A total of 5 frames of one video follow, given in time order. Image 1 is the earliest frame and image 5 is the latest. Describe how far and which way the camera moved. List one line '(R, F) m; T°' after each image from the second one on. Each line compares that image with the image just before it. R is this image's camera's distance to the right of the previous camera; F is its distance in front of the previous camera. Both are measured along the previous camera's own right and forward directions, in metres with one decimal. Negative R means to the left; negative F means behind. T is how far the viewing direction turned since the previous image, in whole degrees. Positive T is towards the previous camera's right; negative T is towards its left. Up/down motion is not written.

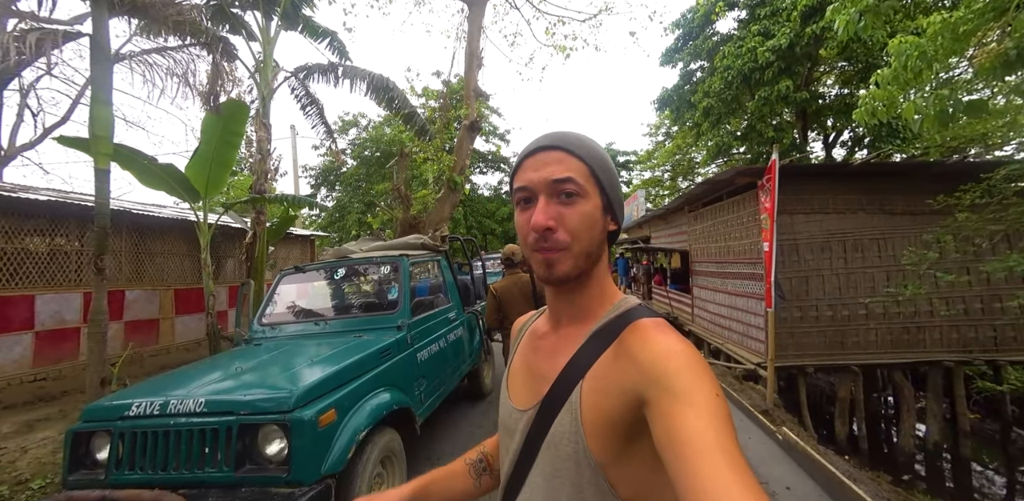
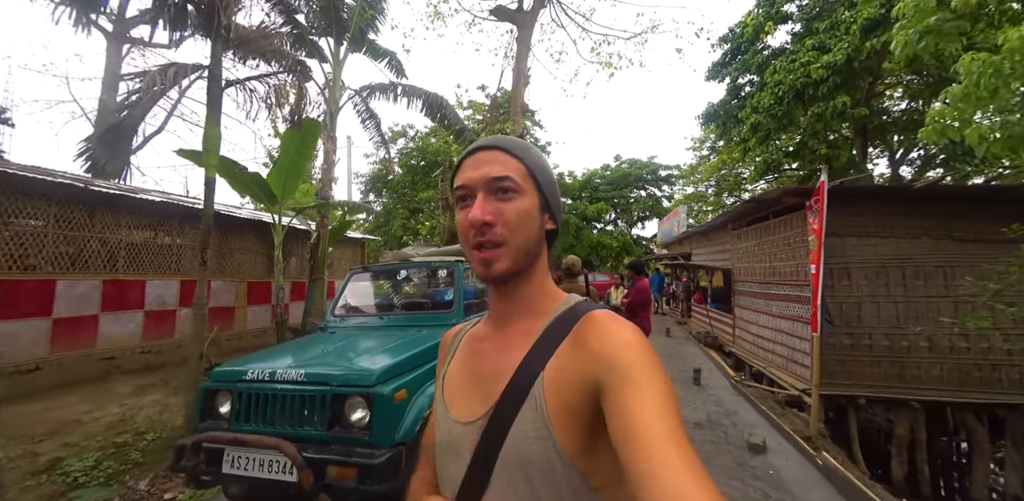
(-0.1, -0.3) m; -5°
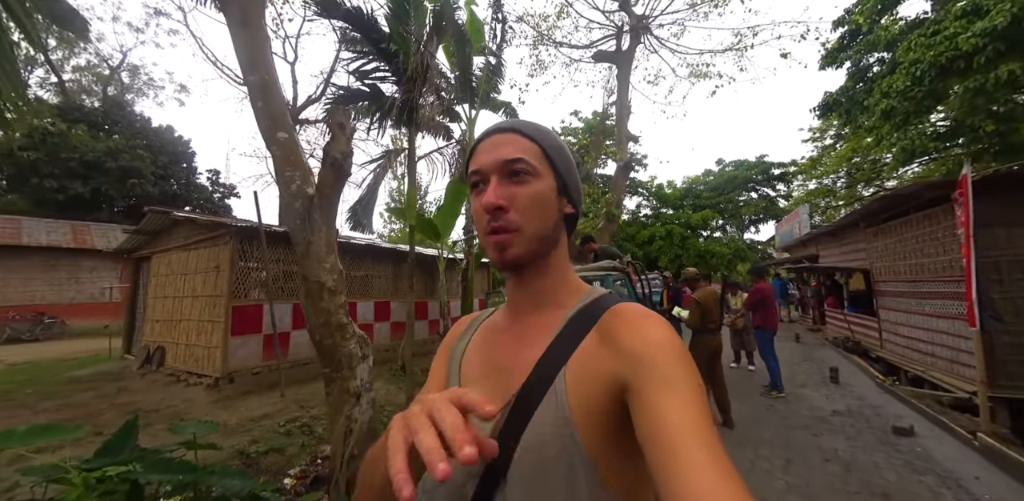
(-0.4, -1.2) m; -14°
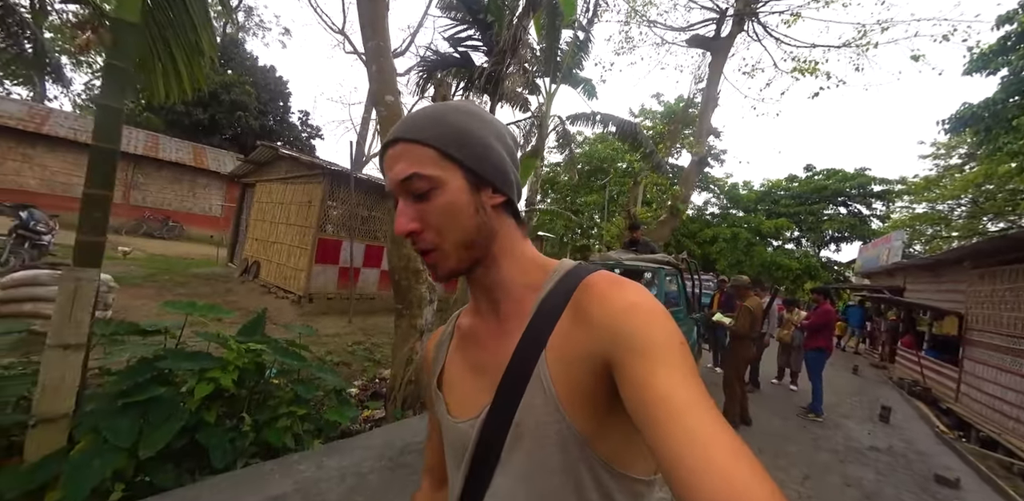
(-0.1, -0.3) m; -7°
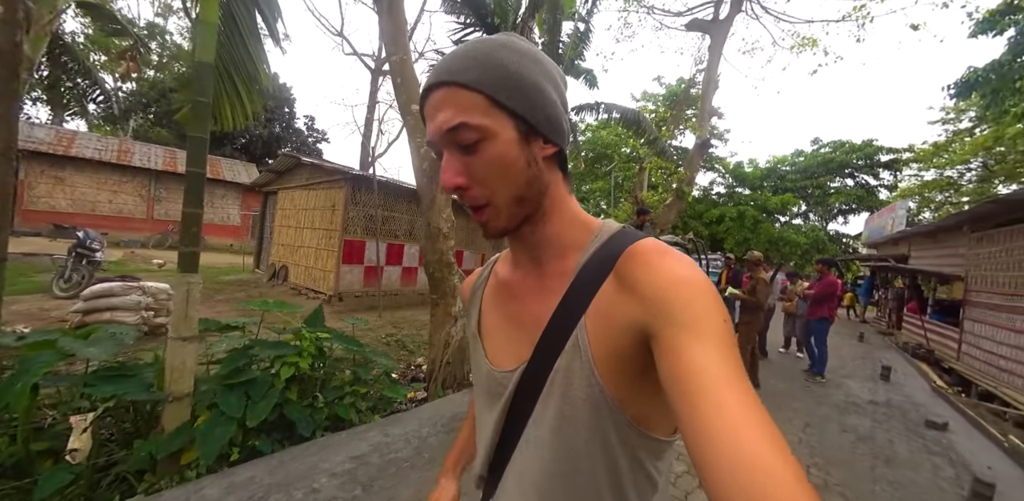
(-0.1, -0.3) m; -1°
